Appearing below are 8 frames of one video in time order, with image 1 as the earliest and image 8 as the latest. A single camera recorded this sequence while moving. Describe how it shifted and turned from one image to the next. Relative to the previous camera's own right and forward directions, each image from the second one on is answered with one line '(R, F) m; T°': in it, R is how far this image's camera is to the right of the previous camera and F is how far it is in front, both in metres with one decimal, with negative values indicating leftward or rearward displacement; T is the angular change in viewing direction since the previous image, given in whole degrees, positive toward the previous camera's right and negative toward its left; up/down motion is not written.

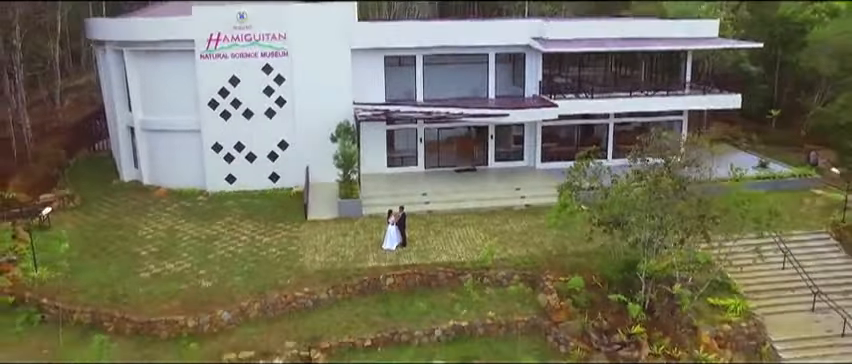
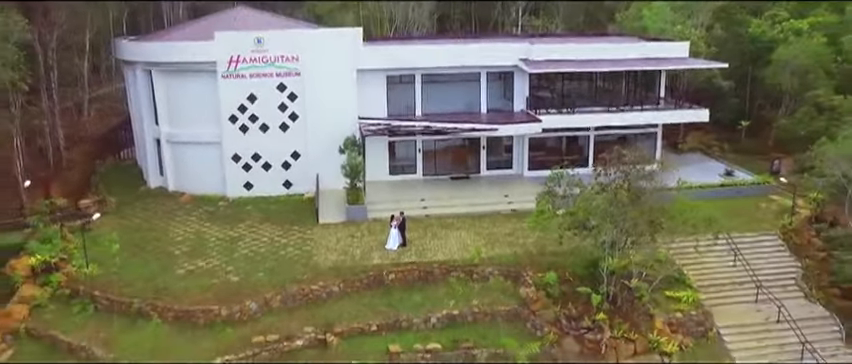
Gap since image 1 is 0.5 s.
(+0.1, -2.4) m; 0°
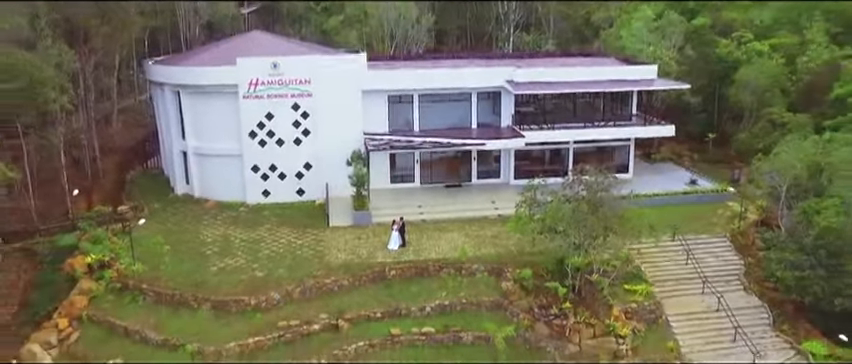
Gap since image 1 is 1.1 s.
(+0.1, -3.0) m; 0°
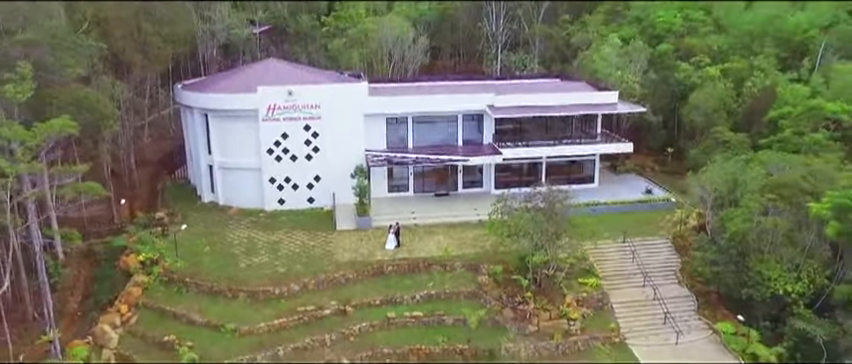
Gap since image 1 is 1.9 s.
(+0.3, -4.4) m; 0°
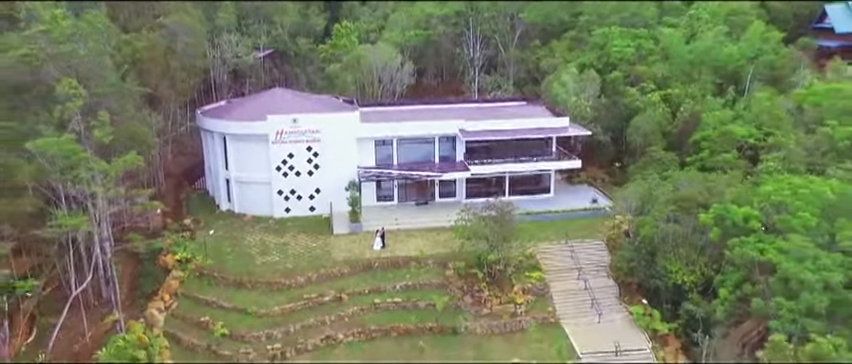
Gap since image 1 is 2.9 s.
(+0.7, -6.2) m; 0°
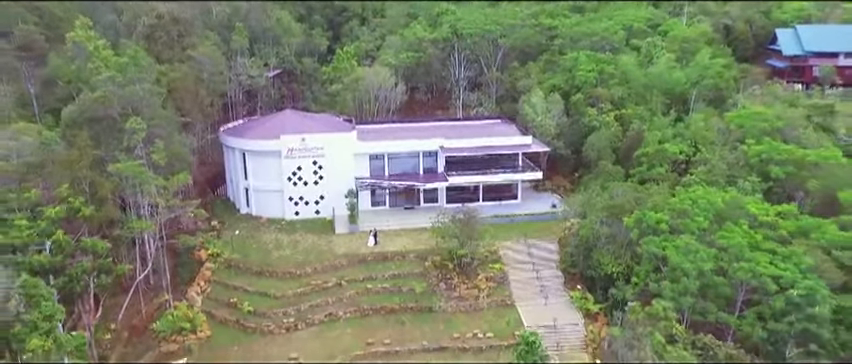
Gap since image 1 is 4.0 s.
(+1.0, -7.3) m; 0°
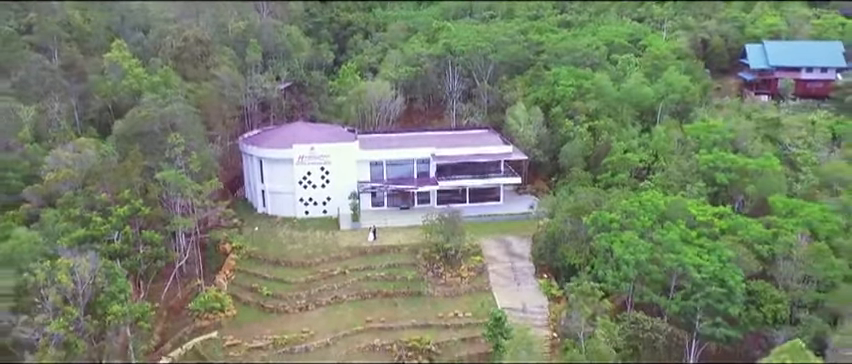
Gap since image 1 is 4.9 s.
(+0.9, -6.4) m; 0°
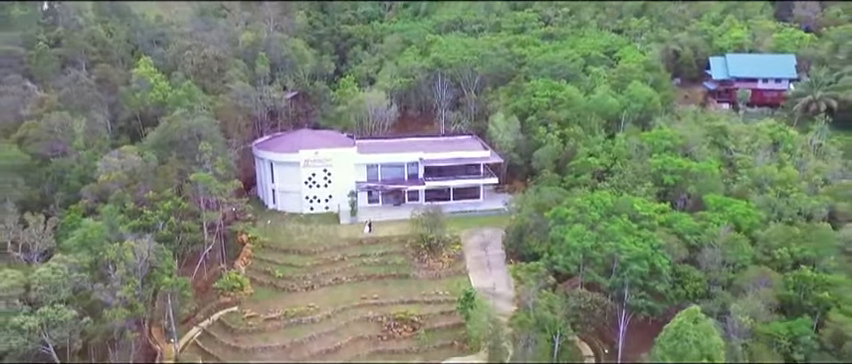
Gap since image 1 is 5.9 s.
(+1.1, -7.6) m; 0°
